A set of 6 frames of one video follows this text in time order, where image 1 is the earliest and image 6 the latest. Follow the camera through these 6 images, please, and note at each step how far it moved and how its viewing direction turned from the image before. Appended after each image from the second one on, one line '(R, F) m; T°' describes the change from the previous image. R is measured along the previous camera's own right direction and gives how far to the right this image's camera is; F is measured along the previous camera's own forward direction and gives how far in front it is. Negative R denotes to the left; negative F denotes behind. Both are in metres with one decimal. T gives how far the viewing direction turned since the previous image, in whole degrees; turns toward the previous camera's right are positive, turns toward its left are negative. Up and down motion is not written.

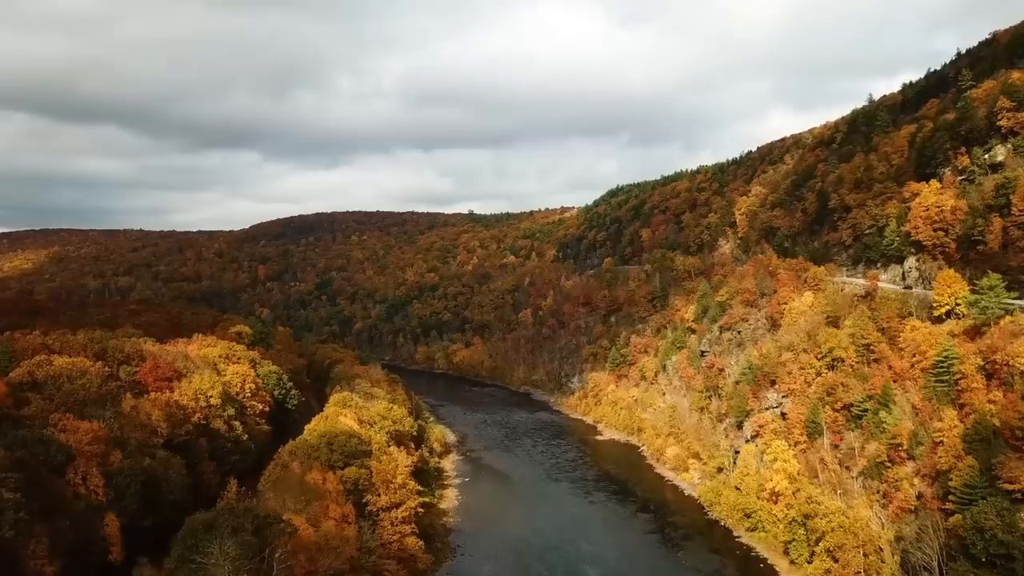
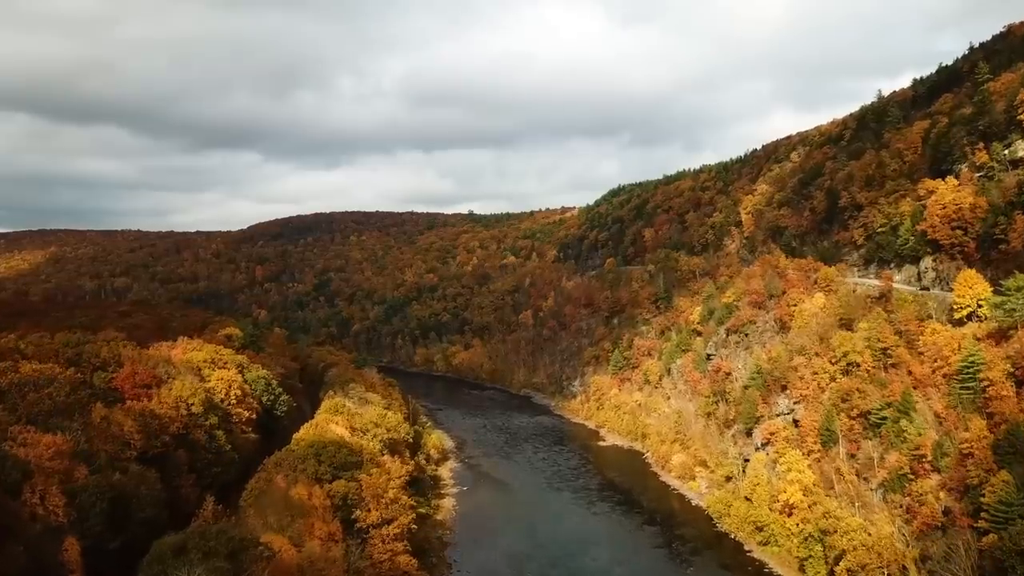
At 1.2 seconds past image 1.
(+0.1, +2.0) m; 0°
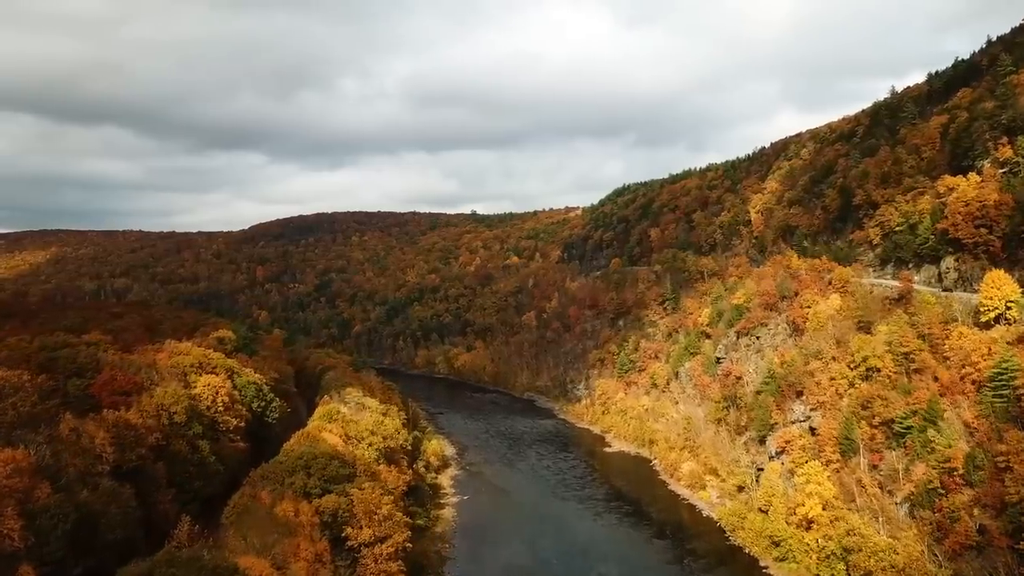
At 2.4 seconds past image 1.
(0.0, +2.0) m; 0°
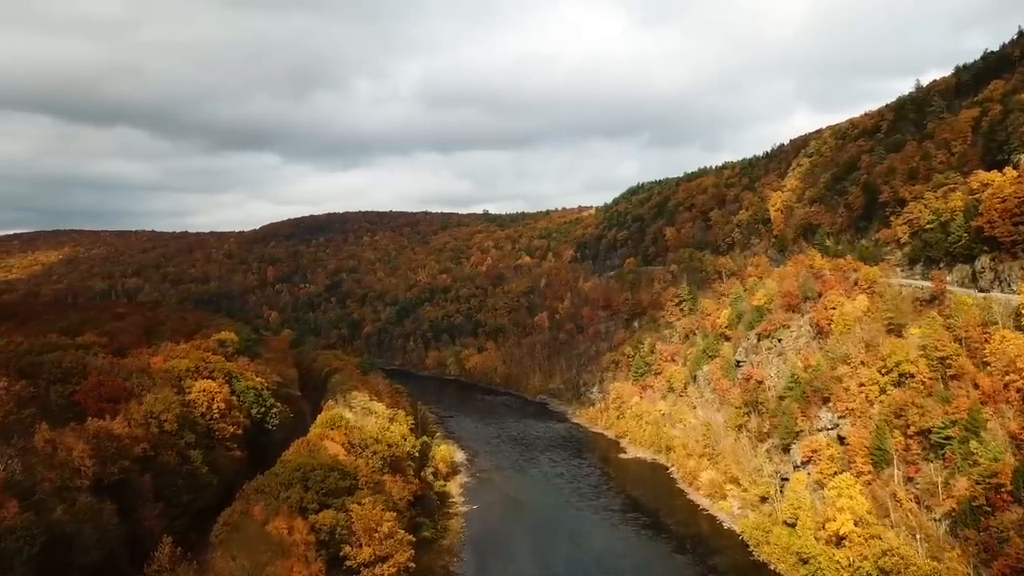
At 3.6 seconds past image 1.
(+0.1, +1.9) m; -1°
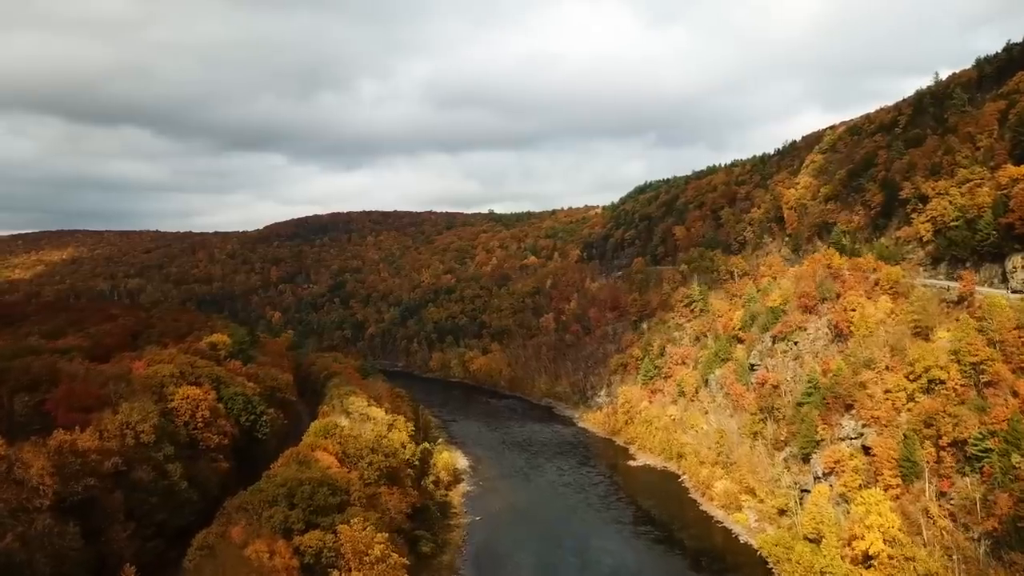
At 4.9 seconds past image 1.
(+0.1, +2.2) m; -1°
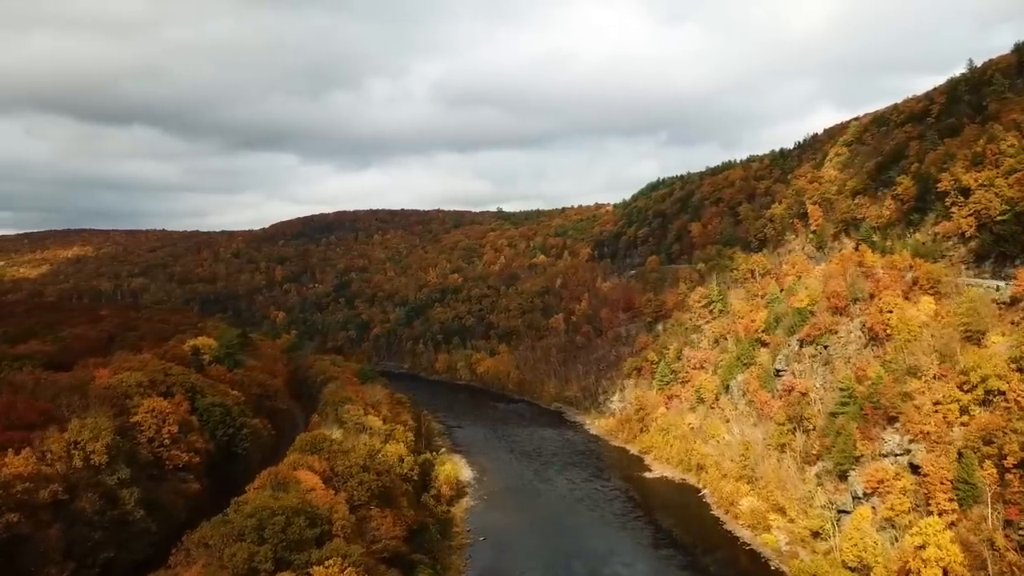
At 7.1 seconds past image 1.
(+0.2, +3.6) m; -1°
